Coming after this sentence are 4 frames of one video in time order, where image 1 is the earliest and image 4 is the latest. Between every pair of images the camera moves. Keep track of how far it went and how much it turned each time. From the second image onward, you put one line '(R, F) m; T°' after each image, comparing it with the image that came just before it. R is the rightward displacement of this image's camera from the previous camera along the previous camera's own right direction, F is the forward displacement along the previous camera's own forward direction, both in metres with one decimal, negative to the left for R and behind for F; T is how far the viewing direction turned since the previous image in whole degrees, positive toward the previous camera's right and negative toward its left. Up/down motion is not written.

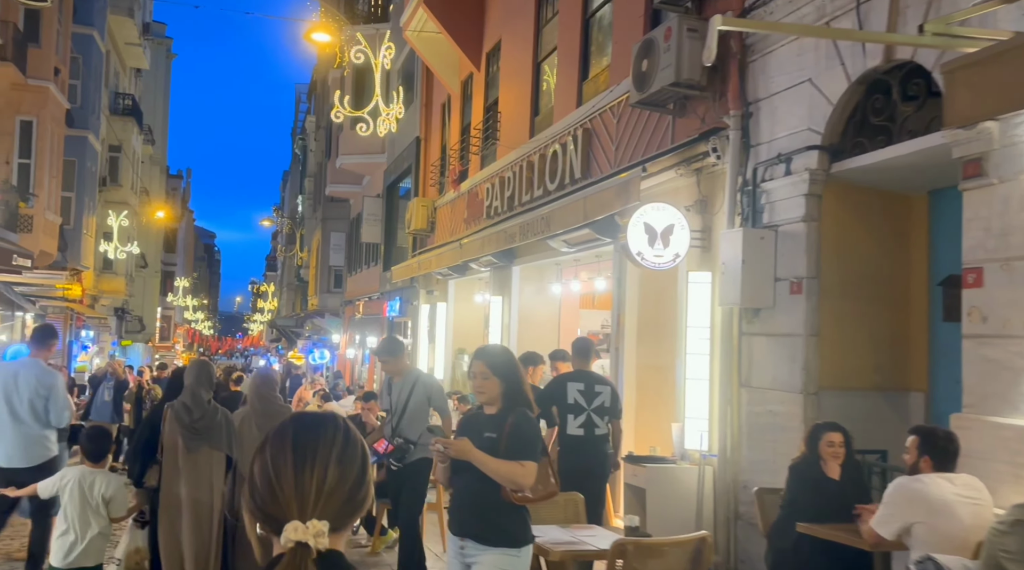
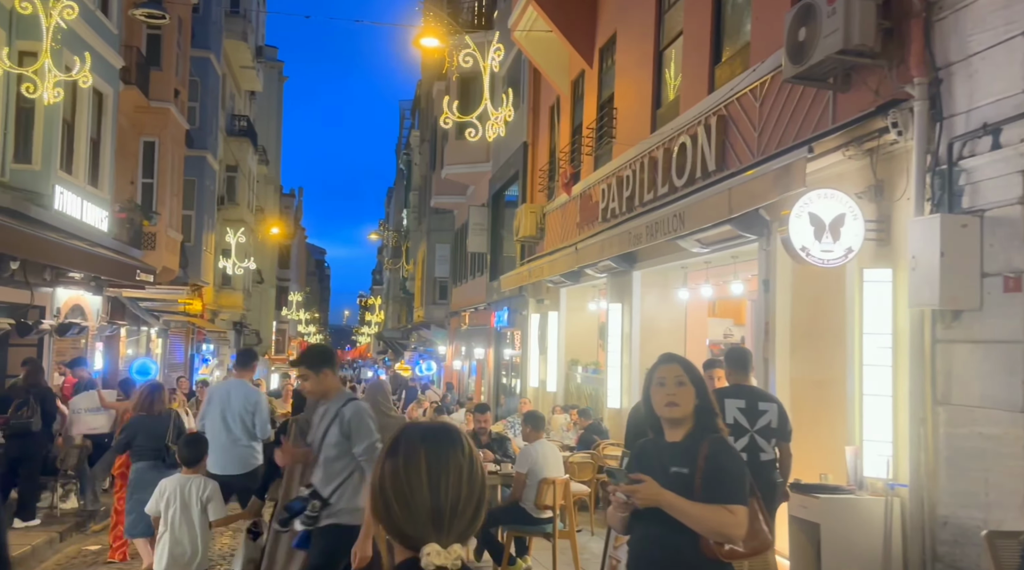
(-0.3, +0.9) m; -6°
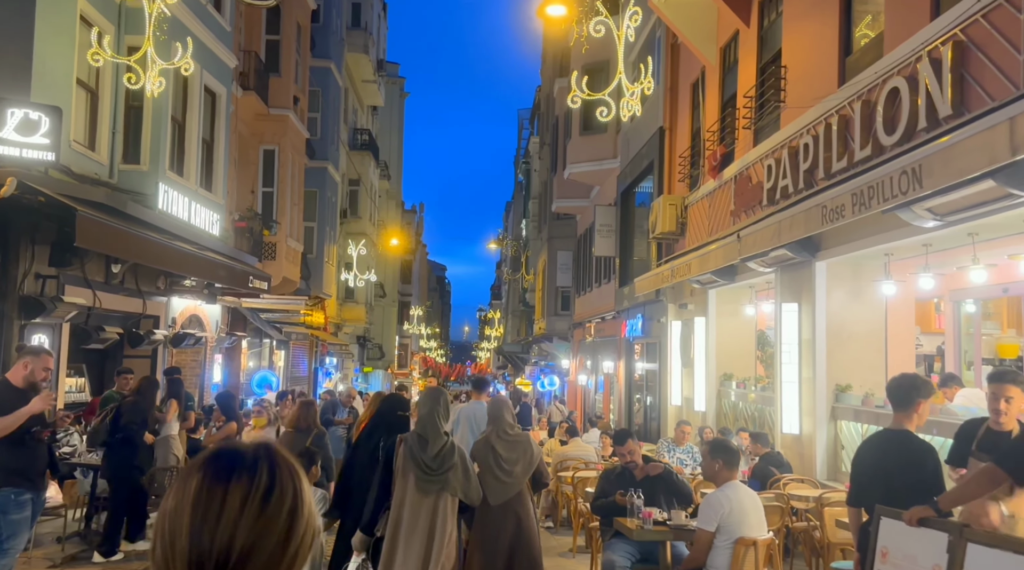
(-0.4, +2.2) m; -7°
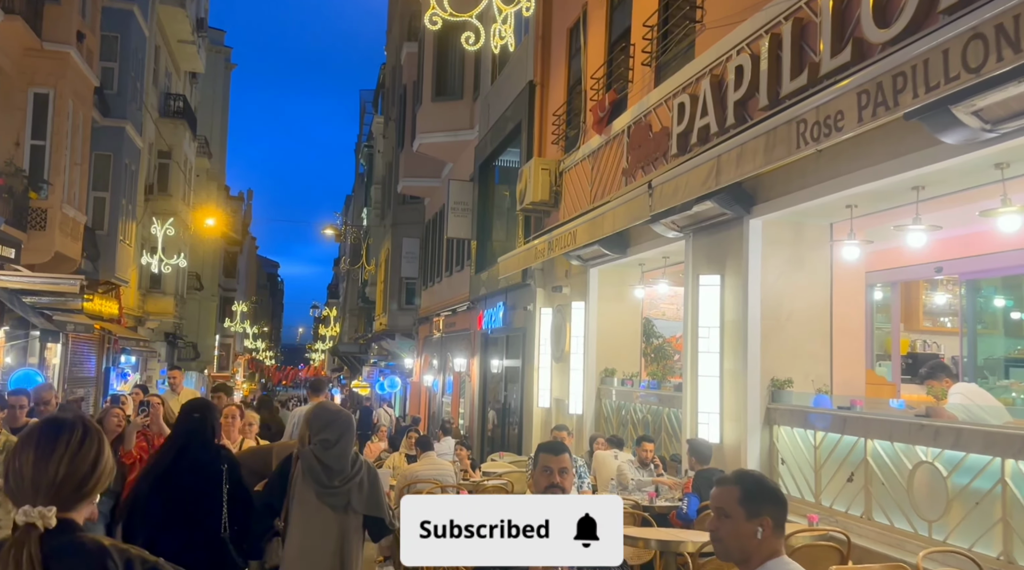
(0.0, +2.9) m; +10°
